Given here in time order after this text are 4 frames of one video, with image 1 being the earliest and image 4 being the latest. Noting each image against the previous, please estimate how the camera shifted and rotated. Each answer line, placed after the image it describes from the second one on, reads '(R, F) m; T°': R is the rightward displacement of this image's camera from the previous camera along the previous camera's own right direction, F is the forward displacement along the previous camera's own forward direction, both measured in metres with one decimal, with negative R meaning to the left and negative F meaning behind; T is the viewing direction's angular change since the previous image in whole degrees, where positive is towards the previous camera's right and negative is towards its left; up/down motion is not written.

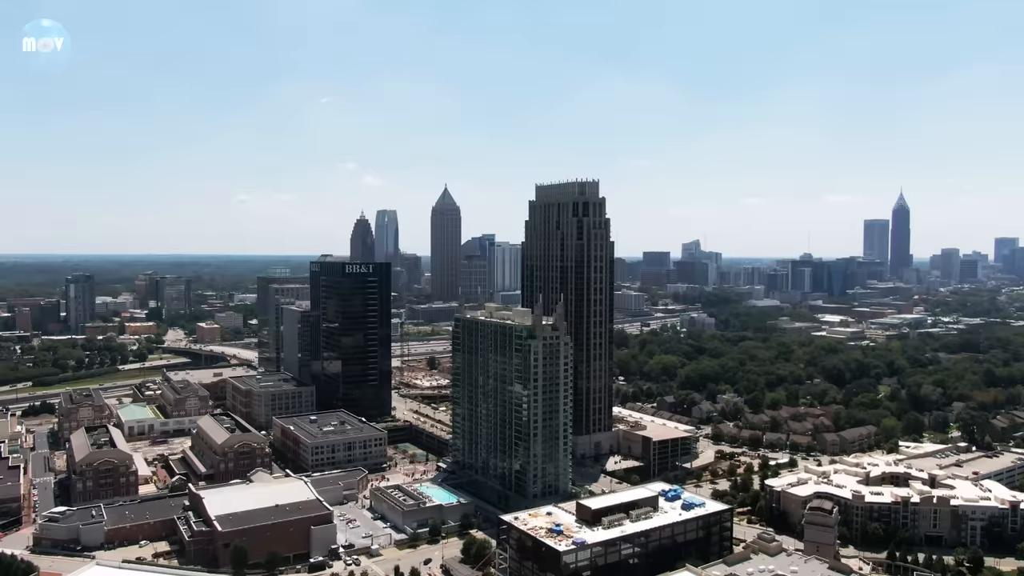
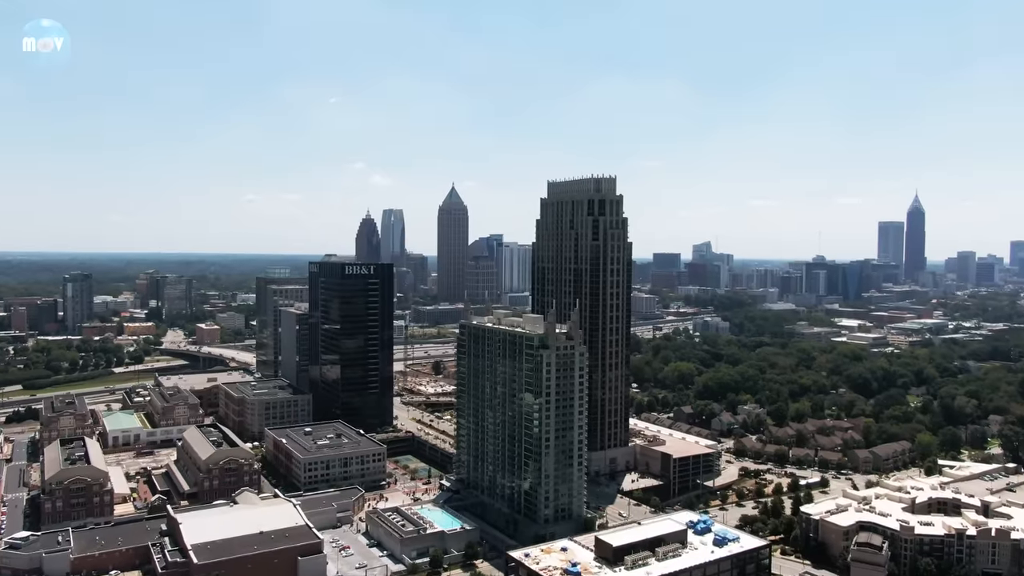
(-0.2, +4.7) m; -1°
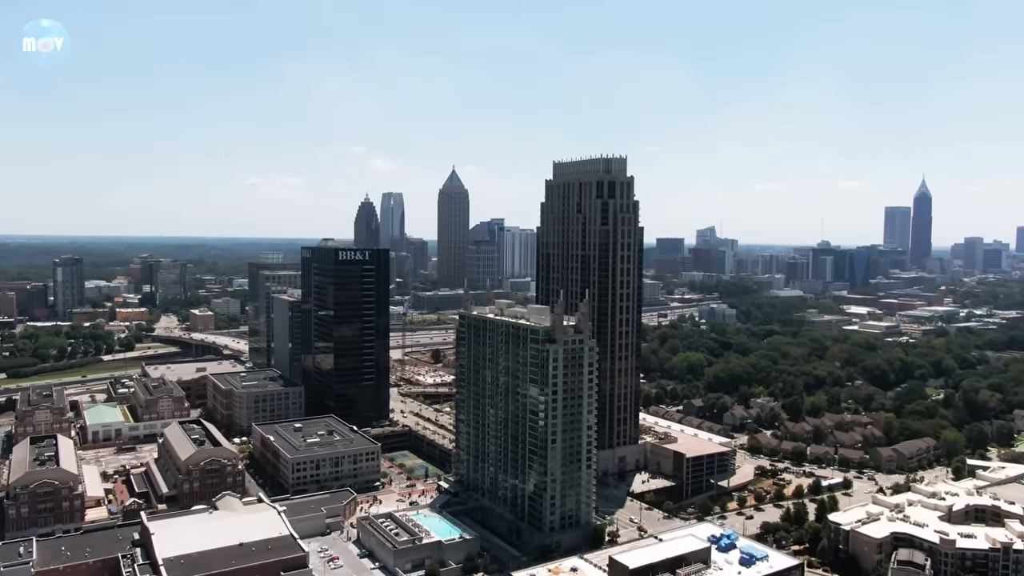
(-0.2, +4.0) m; 0°
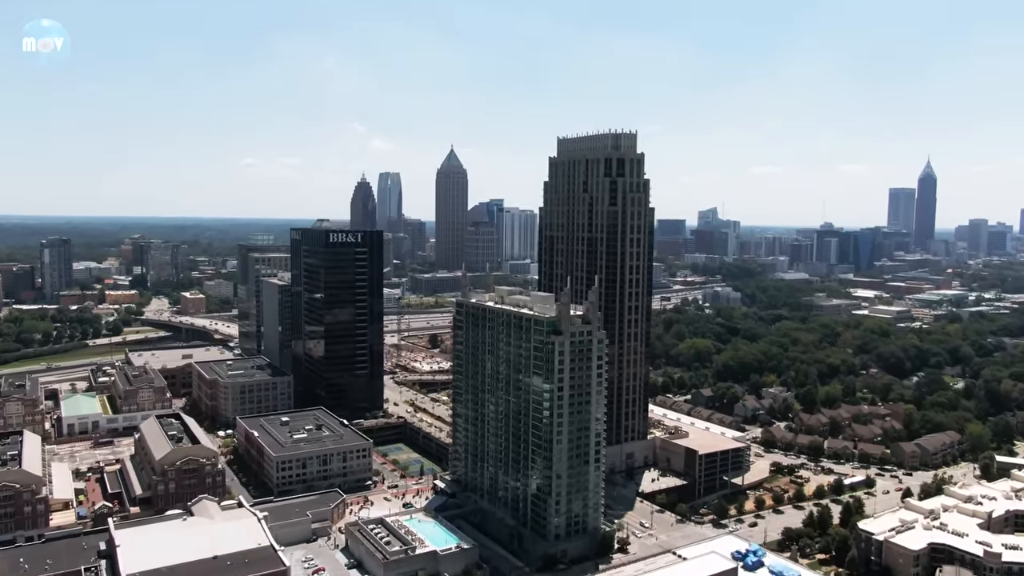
(-0.2, +3.9) m; 0°
